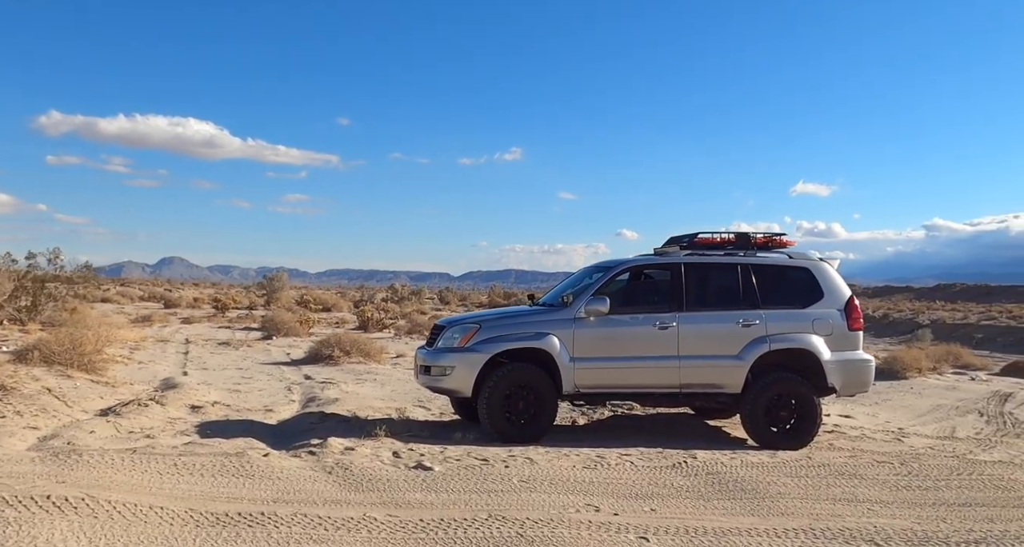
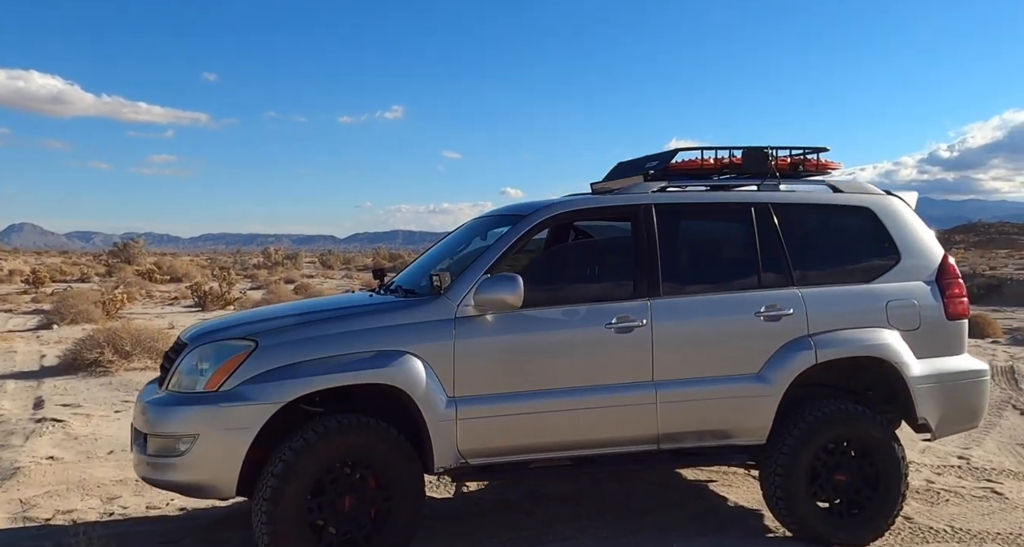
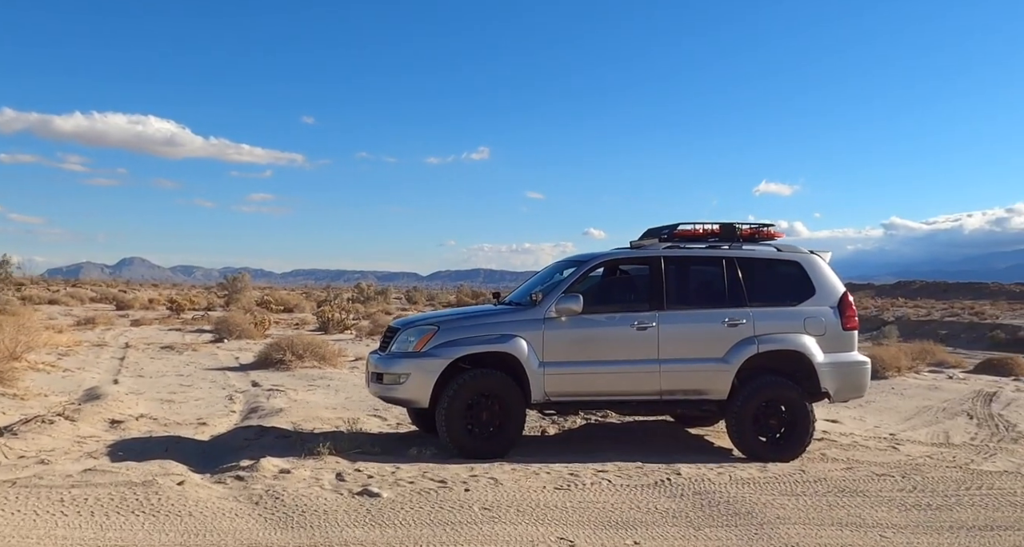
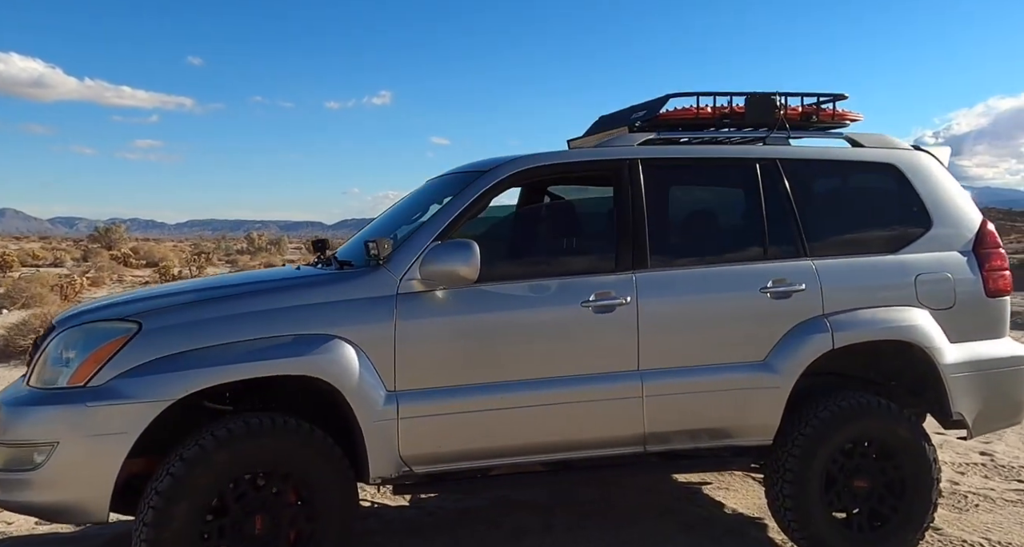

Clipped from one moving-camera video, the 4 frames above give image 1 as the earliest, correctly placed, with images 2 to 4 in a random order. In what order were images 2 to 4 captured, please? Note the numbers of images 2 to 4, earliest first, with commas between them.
3, 2, 4
